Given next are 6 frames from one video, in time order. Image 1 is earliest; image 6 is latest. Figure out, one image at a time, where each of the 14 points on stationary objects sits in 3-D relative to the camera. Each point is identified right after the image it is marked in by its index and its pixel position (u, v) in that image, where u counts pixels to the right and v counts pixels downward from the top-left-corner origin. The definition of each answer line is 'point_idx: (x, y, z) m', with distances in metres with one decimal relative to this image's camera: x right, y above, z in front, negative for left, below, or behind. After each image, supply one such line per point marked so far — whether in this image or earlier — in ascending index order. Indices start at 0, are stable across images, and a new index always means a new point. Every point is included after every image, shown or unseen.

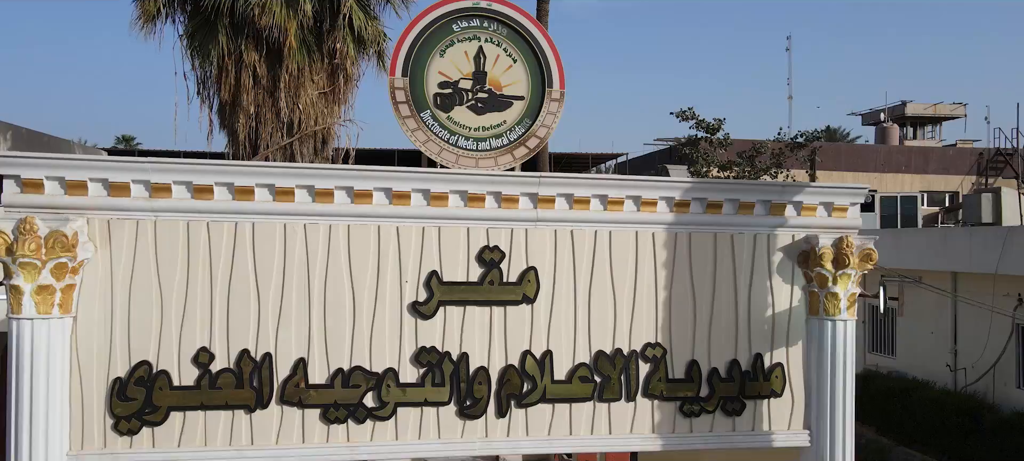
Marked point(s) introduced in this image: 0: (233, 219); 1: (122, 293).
0: (-1.5, +0.1, +3.6) m
1: (-2.1, -0.3, +3.6) m
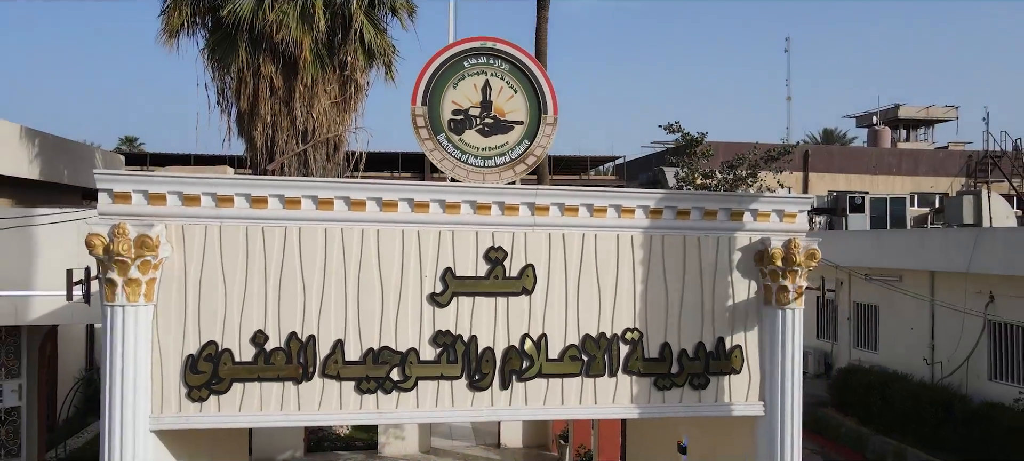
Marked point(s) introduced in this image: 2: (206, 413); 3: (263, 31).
0: (-1.5, 0.0, +4.4) m
1: (-2.1, -0.3, +4.3) m
2: (-2.0, -1.2, +4.3) m
3: (-4.0, +3.2, +10.7) m
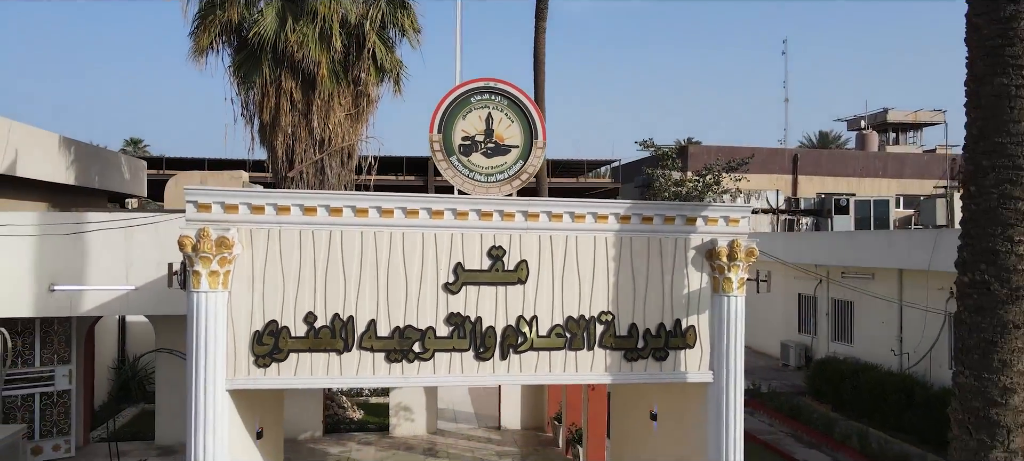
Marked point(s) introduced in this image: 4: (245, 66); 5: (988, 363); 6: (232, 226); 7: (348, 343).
0: (-1.5, 0.0, +5.6) m
1: (-2.1, -0.4, +5.5) m
2: (-2.0, -1.2, +5.5) m
3: (-4.1, +3.2, +11.9) m
4: (-5.0, +3.1, +12.3) m
5: (+3.2, -0.9, +4.5) m
6: (-2.3, 0.0, +5.4) m
7: (-1.4, -0.9, +5.6) m
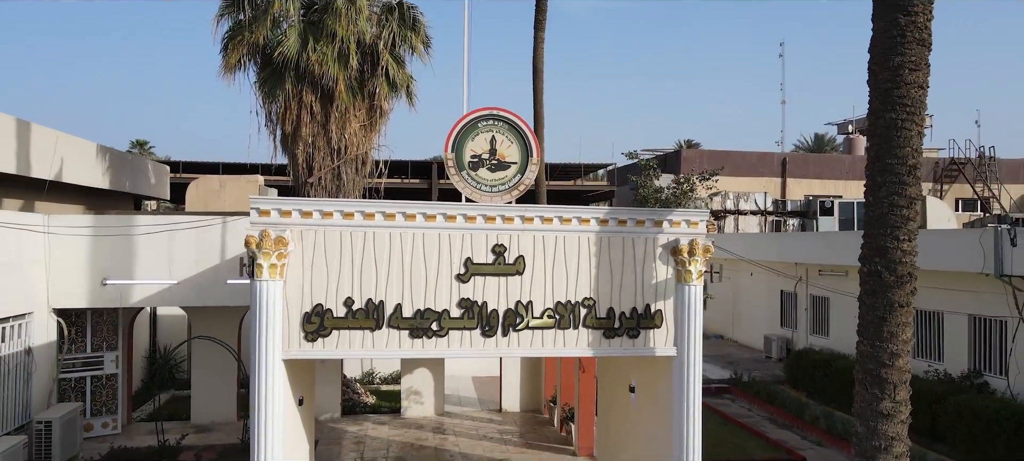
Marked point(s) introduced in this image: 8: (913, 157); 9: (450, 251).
0: (-1.5, 0.0, +6.9) m
1: (-2.1, -0.4, +6.8) m
2: (-2.0, -1.2, +6.8) m
3: (-4.1, +3.1, +13.2) m
4: (-5.0, +3.0, +13.6) m
5: (+3.2, -0.9, +5.9) m
6: (-2.3, 0.0, +6.8) m
7: (-1.4, -0.9, +6.9) m
8: (+3.5, +0.6, +5.8) m
9: (-0.7, -0.2, +7.1) m
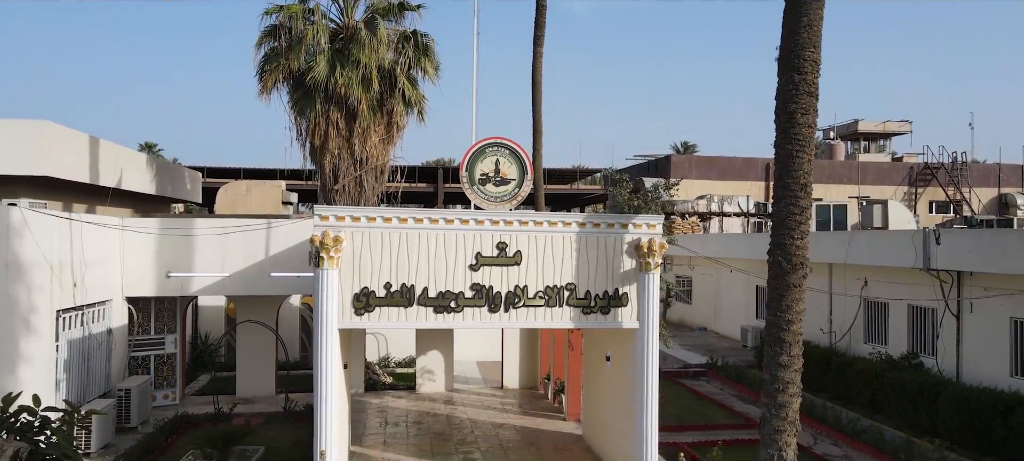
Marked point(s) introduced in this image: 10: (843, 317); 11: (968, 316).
0: (-1.5, 0.0, +9.1) m
1: (-2.1, -0.4, +9.0) m
2: (-2.0, -1.2, +9.0) m
3: (-4.1, +3.1, +15.4) m
4: (-5.0, +3.0, +15.8) m
5: (+3.2, -0.9, +8.0) m
6: (-2.3, 0.0, +8.9) m
7: (-1.4, -1.0, +9.1) m
8: (+3.5, +0.6, +8.0) m
9: (-0.7, -0.2, +9.2) m
10: (+9.2, -2.4, +18.5) m
11: (+9.7, -1.8, +14.3) m
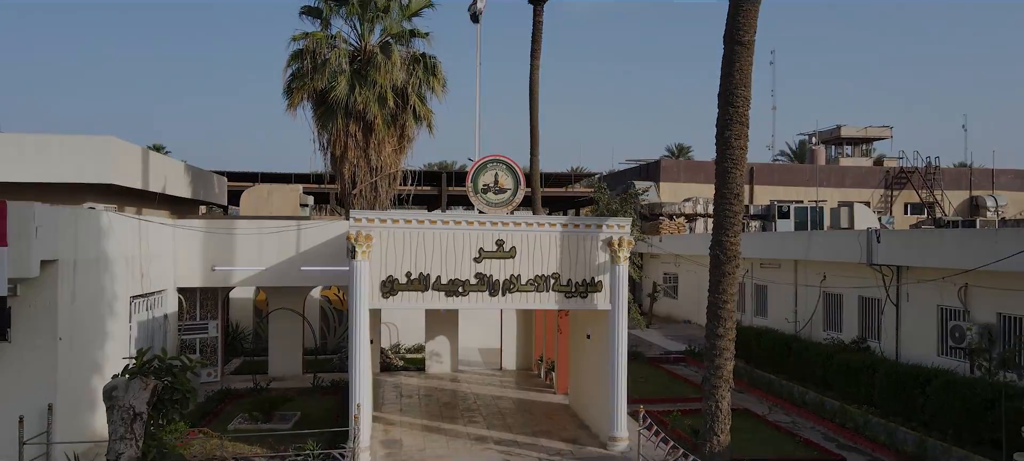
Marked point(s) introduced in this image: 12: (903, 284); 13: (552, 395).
0: (-1.6, 0.0, +11.3) m
1: (-2.2, -0.4, +11.2) m
2: (-2.1, -1.2, +11.2) m
3: (-4.1, +3.1, +17.6) m
4: (-5.0, +3.0, +18.0) m
5: (+3.1, -0.9, +10.3) m
6: (-2.3, 0.0, +11.2) m
7: (-1.4, -1.0, +11.3) m
8: (+3.4, +0.6, +10.2) m
9: (-0.7, -0.2, +11.5) m
10: (+9.1, -2.4, +20.7) m
11: (+9.7, -1.8, +16.5) m
12: (+9.6, -1.3, +16.5) m
13: (+0.9, -3.9, +15.7) m
